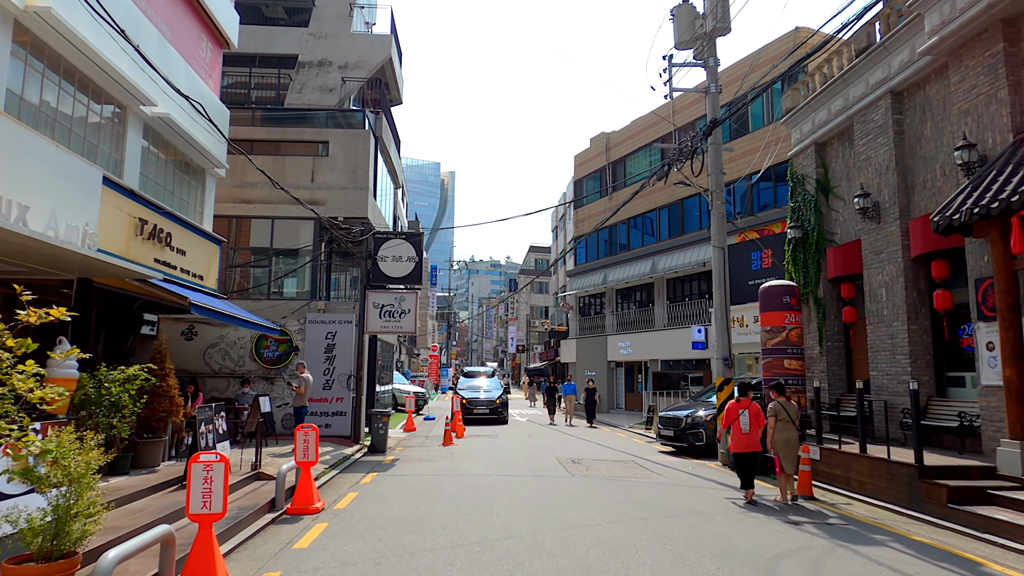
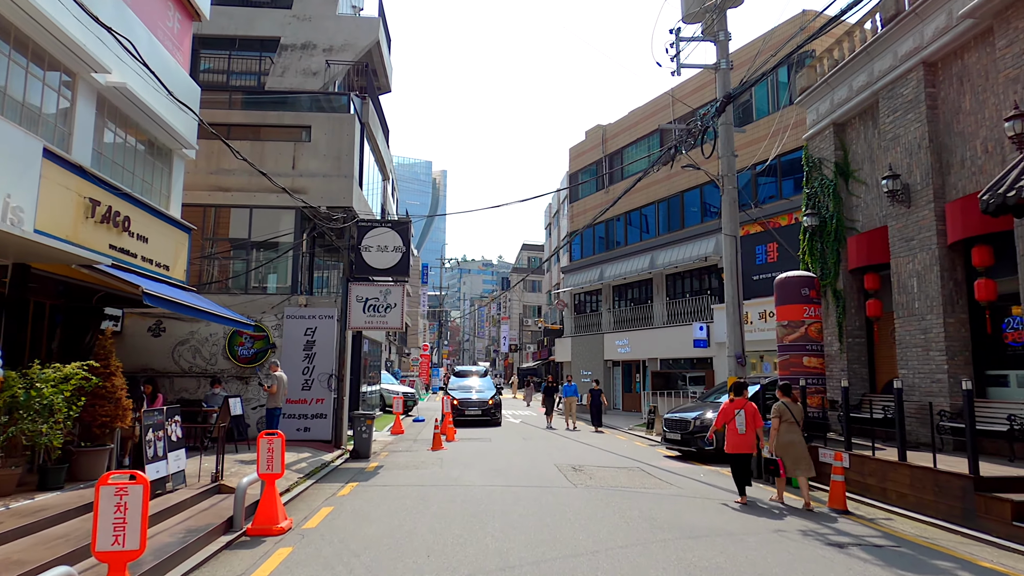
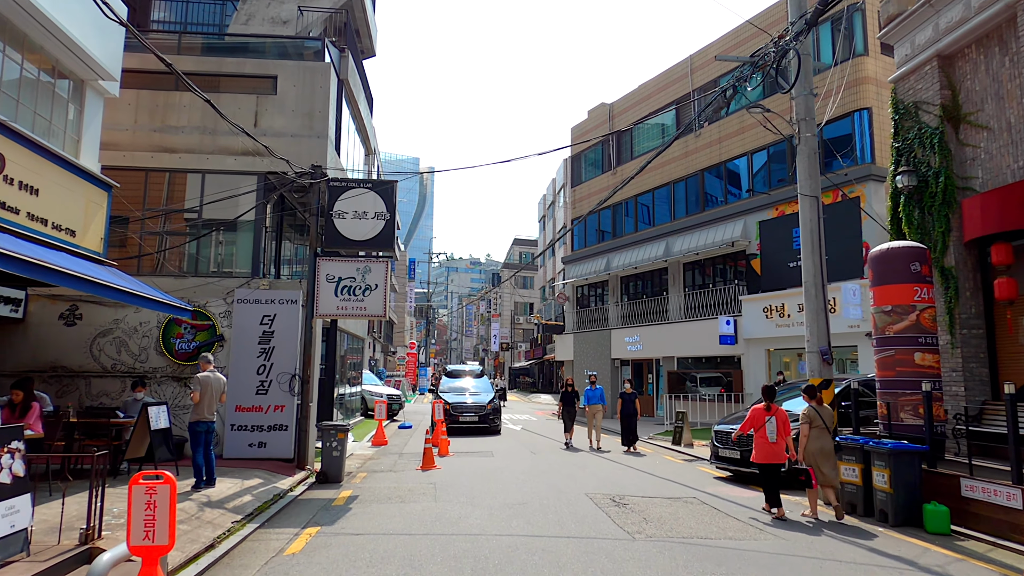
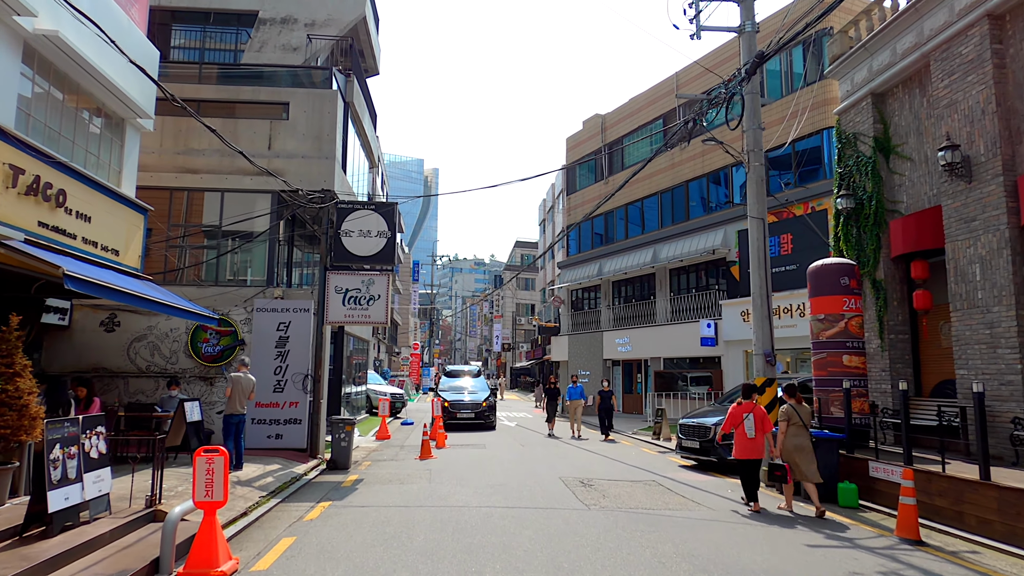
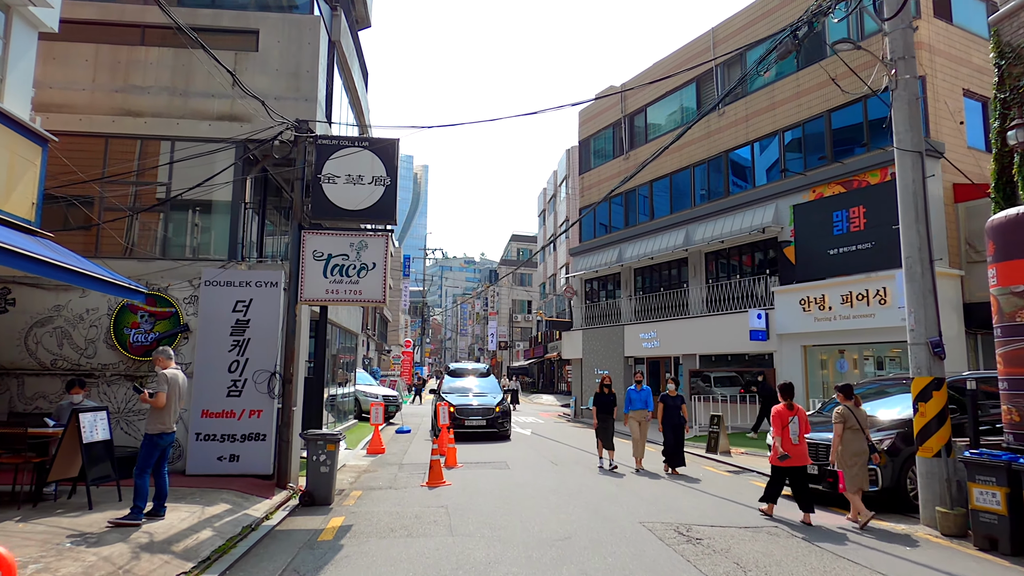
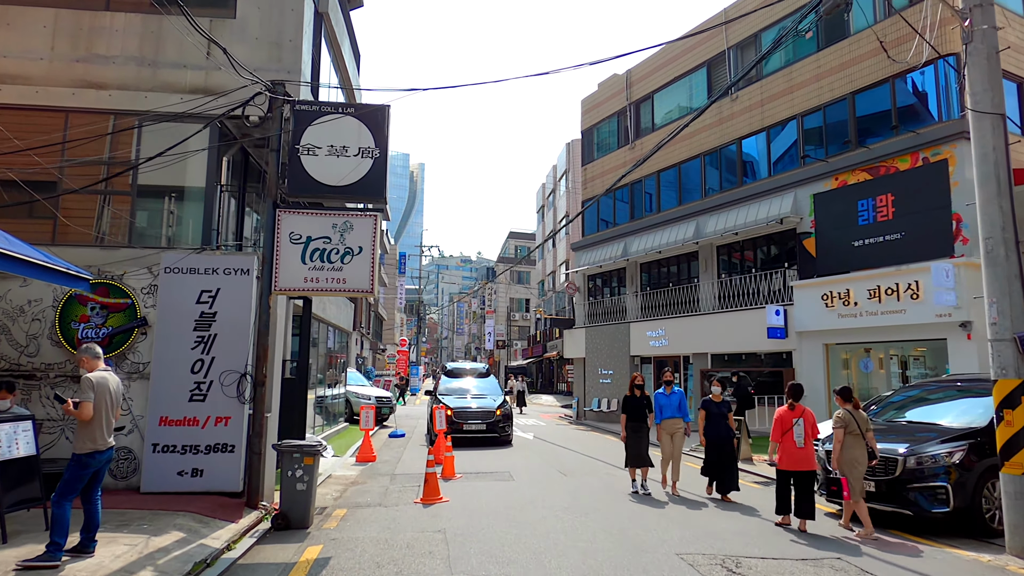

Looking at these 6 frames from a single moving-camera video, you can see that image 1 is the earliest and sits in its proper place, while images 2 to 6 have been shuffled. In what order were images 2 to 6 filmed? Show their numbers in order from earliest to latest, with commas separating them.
2, 4, 3, 5, 6
